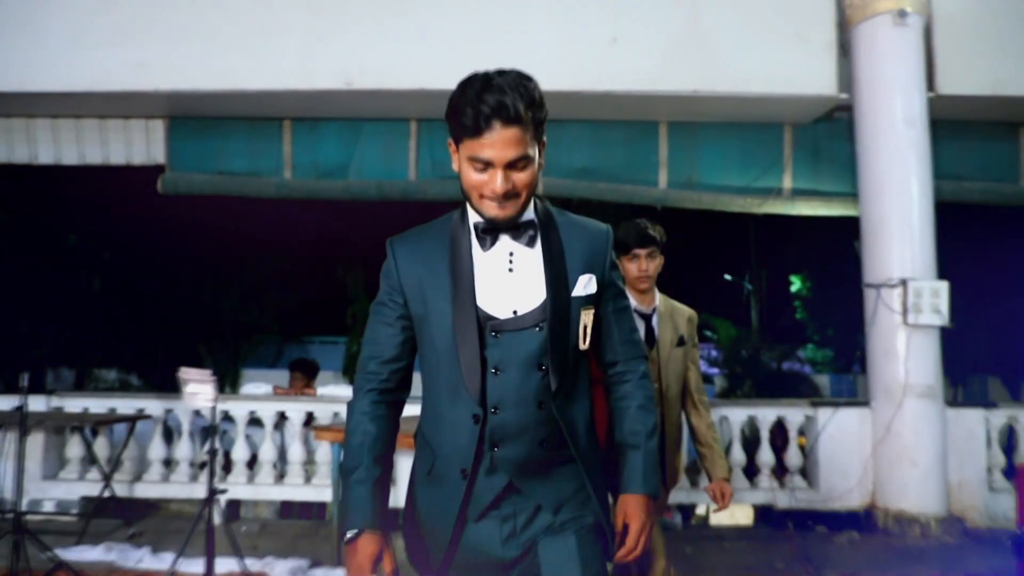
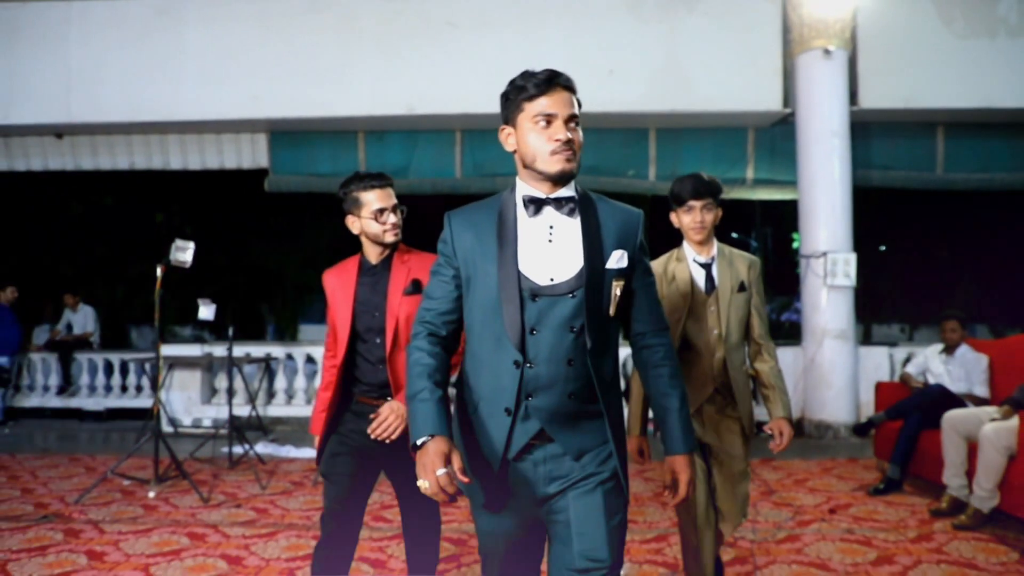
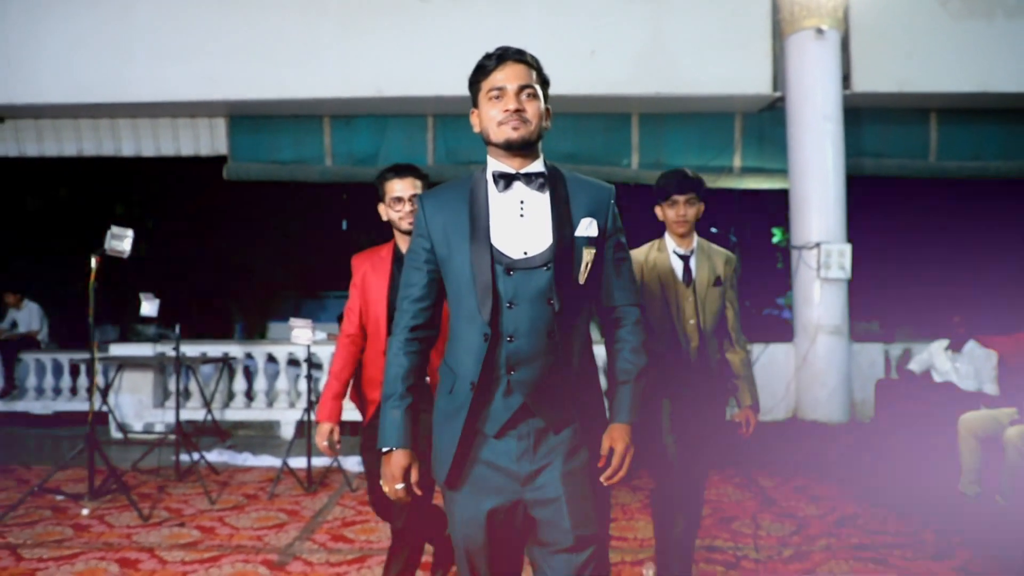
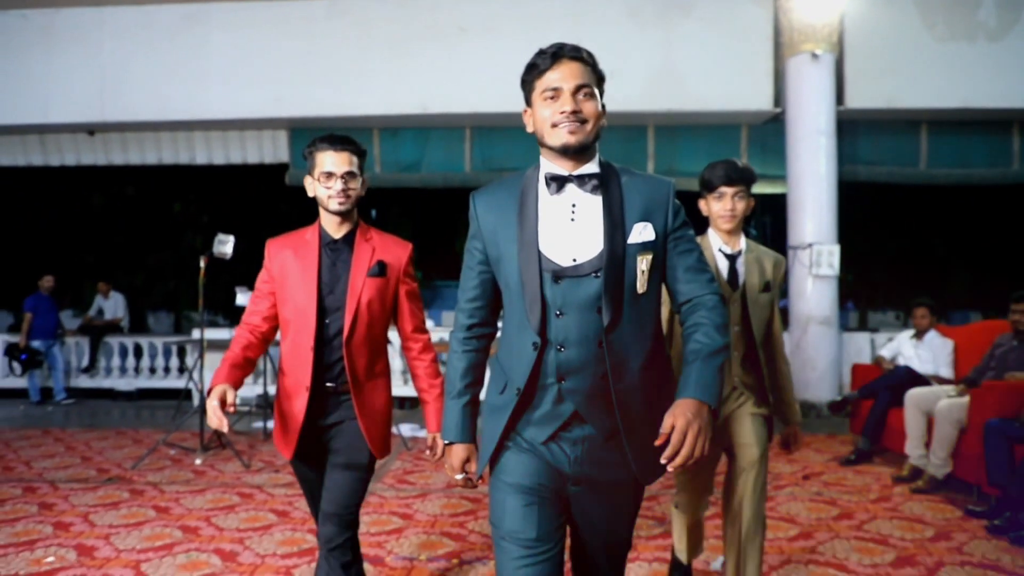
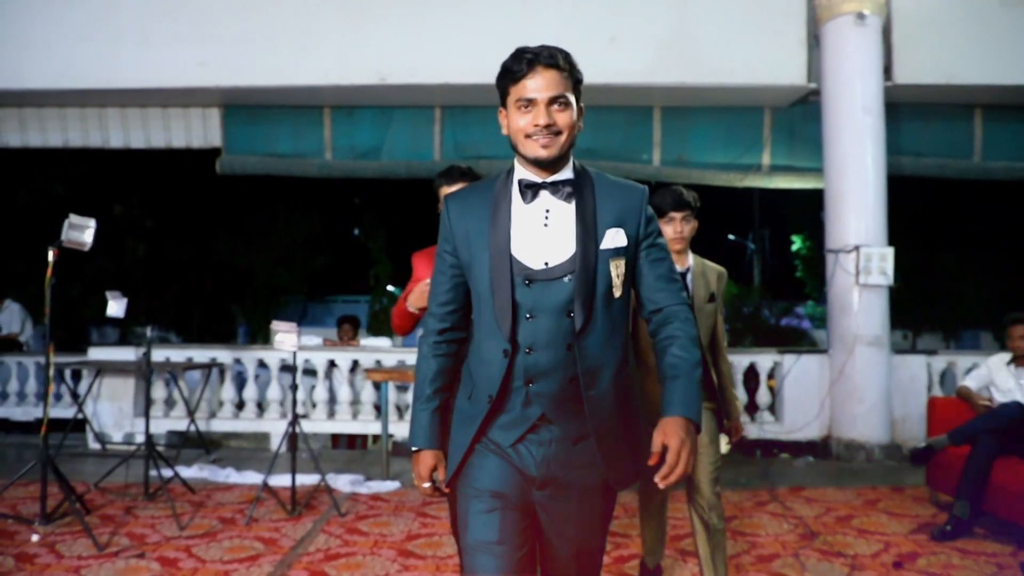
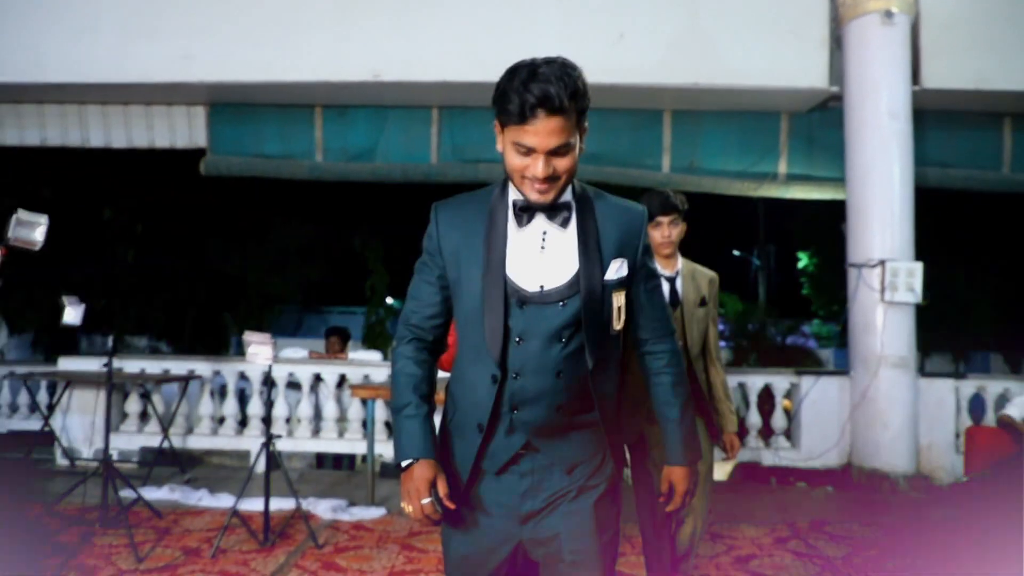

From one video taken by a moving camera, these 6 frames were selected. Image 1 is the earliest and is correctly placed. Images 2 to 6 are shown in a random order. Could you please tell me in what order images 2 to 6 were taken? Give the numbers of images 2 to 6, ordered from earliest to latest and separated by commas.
6, 5, 3, 2, 4
